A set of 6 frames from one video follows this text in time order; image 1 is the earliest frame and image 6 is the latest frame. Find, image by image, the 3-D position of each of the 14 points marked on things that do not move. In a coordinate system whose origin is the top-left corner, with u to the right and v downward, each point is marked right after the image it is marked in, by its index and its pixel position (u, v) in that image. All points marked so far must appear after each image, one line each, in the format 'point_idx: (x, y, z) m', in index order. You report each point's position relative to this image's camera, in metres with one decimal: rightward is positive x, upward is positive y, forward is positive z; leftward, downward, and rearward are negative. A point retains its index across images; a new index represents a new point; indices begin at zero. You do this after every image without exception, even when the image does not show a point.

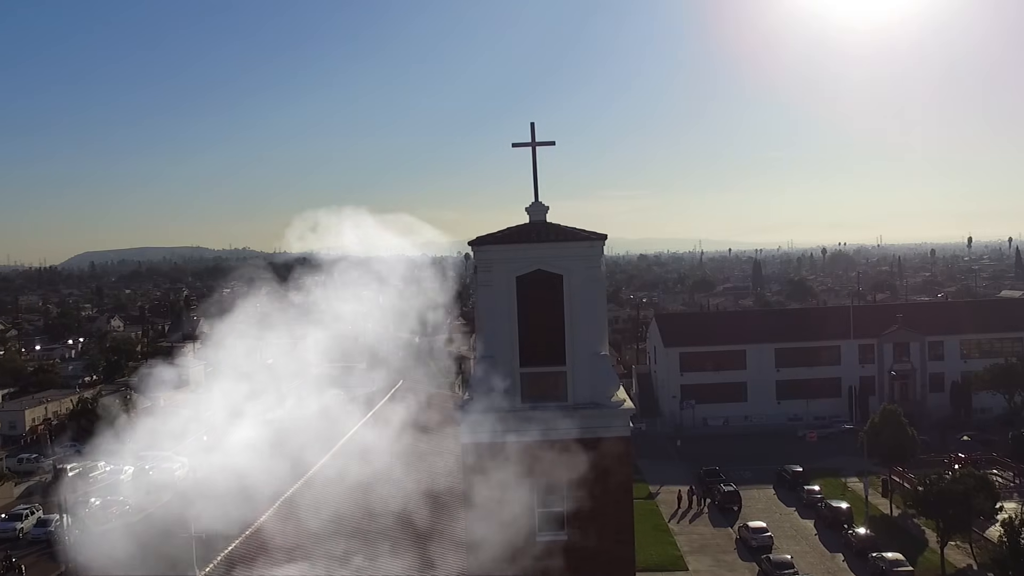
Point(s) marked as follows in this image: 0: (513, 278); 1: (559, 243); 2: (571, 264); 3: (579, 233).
0: (0.0, +0.1, +5.6) m
1: (+0.4, +0.3, +5.6) m
2: (+0.5, +0.1, +5.6) m
3: (+0.6, +0.4, +5.7) m
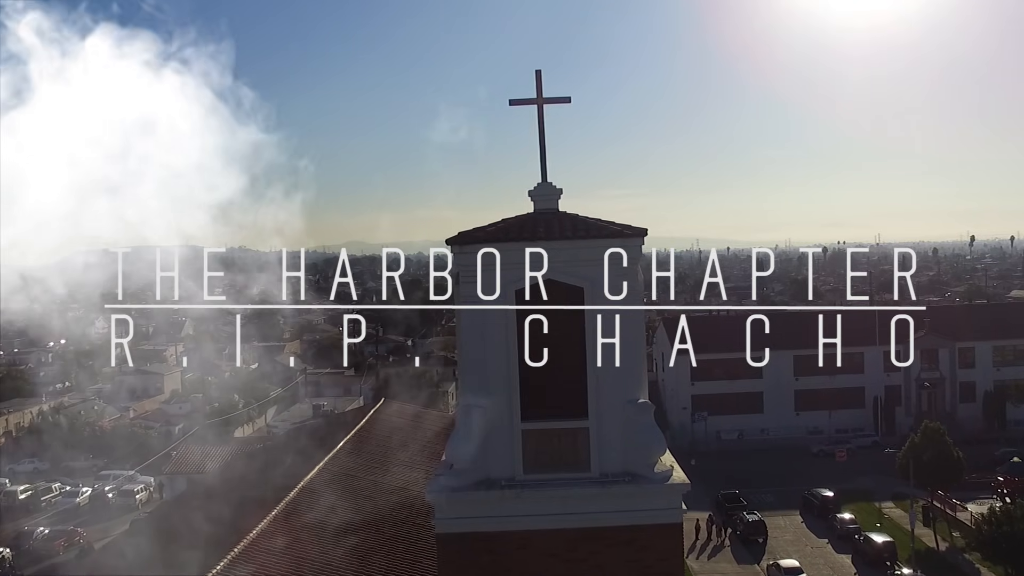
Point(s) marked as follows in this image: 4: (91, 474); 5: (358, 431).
0: (0.0, 0.0, +4.0) m
1: (+0.3, +0.2, +3.9) m
2: (+0.5, 0.0, +4.0) m
3: (+0.5, +0.3, +4.0) m
4: (-11.4, -5.1, +18.1) m
5: (-2.3, -2.1, +10.7) m
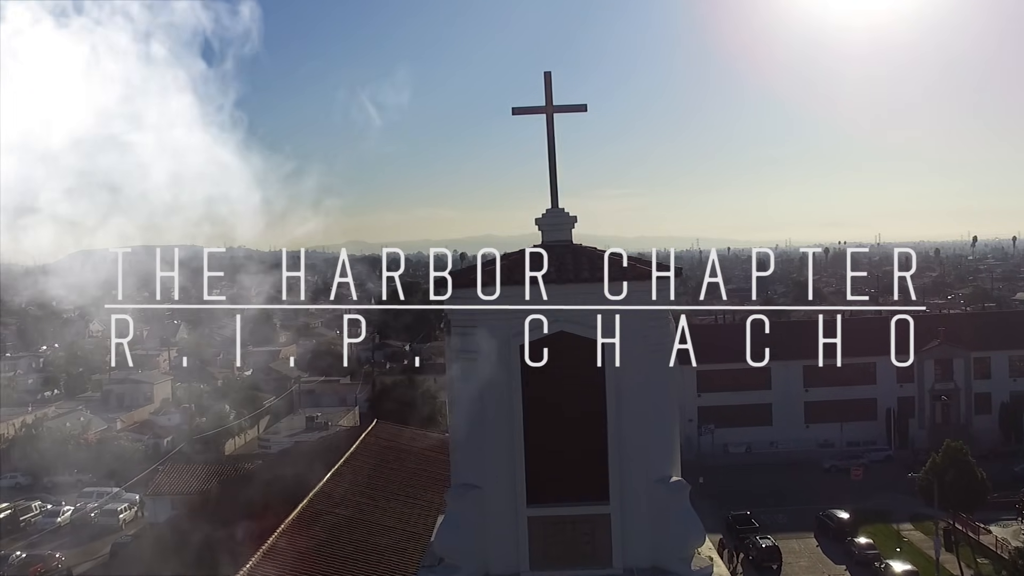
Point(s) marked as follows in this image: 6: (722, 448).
0: (0.0, -0.3, +3.3) m
1: (+0.4, 0.0, +3.3) m
2: (+0.5, -0.2, +3.3) m
3: (+0.6, +0.1, +3.3) m
4: (-11.4, -5.3, +17.4) m
5: (-2.3, -2.3, +10.0) m
6: (+6.2, -4.7, +19.8) m
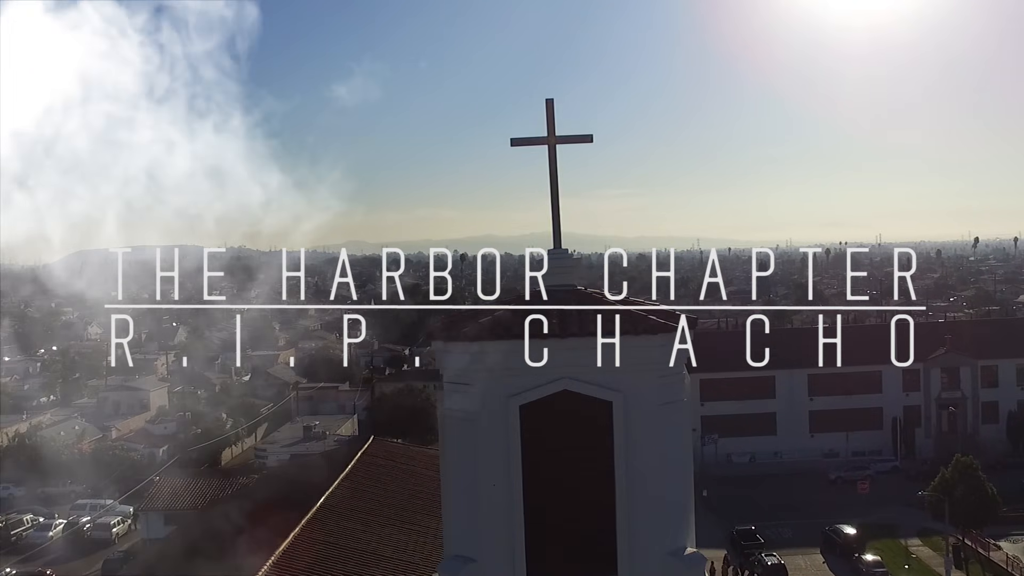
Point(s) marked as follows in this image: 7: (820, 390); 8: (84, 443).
0: (0.0, -0.5, +3.0) m
1: (+0.4, -0.2, +3.0) m
2: (+0.5, -0.4, +3.0) m
3: (+0.6, -0.1, +3.0) m
4: (-11.4, -5.5, +17.2) m
5: (-2.3, -2.6, +9.7) m
6: (+6.2, -4.9, +19.5) m
7: (+9.1, -3.0, +19.9) m
8: (-12.7, -4.6, +19.9) m
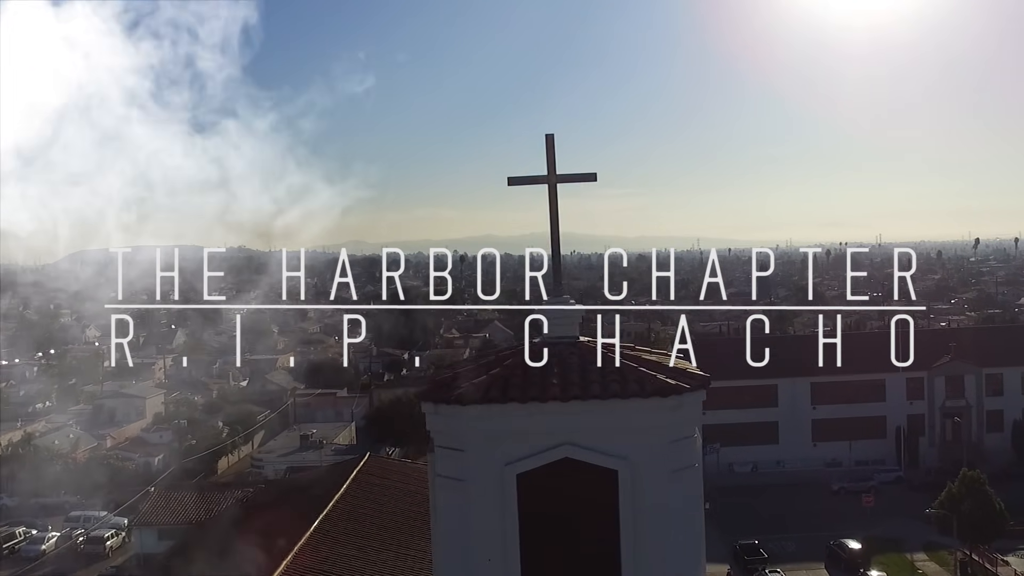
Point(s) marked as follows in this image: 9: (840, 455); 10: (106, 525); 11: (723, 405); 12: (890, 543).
0: (0.0, -0.7, +2.8) m
1: (+0.3, -0.4, +2.7) m
2: (+0.5, -0.6, +2.8) m
3: (+0.5, -0.3, +2.8) m
4: (-11.4, -5.7, +16.9) m
5: (-2.3, -2.8, +9.5) m
6: (+6.2, -5.2, +19.3) m
7: (+9.1, -3.2, +19.6) m
8: (-12.7, -4.8, +19.7) m
9: (+9.6, -4.9, +19.6) m
10: (-9.4, -5.5, +15.5) m
11: (+6.1, -3.4, +19.5) m
12: (+8.0, -5.4, +14.2) m
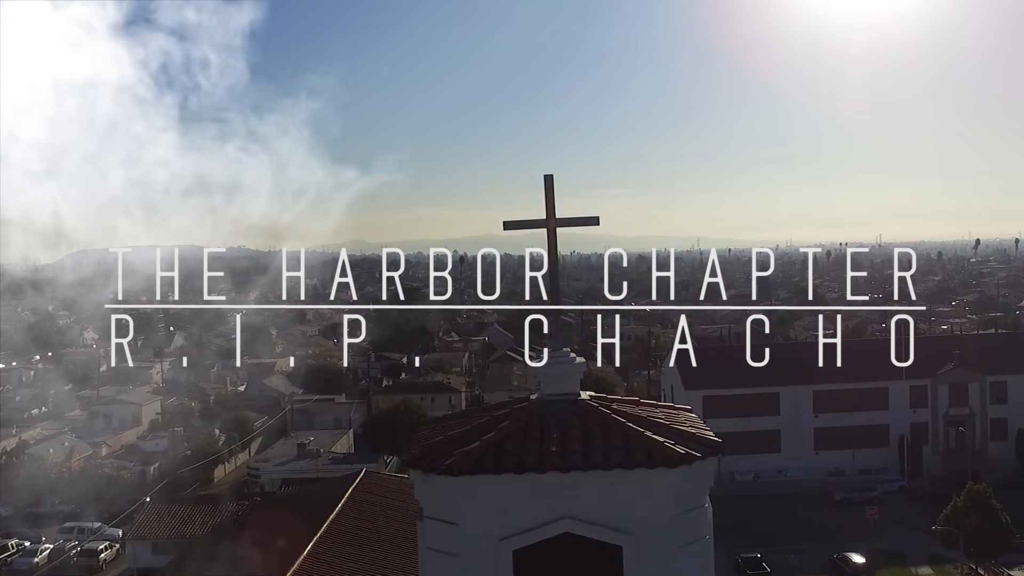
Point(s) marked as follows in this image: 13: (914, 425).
0: (0.0, -0.9, +2.6) m
1: (+0.3, -0.6, +2.6) m
2: (+0.5, -0.8, +2.6) m
3: (+0.5, -0.5, +2.6) m
4: (-11.4, -5.9, +16.7) m
5: (-2.3, -3.0, +9.3) m
6: (+6.2, -5.4, +19.1) m
7: (+9.1, -3.4, +19.4) m
8: (-12.7, -5.0, +19.5) m
9: (+9.6, -5.1, +19.4) m
10: (-9.4, -5.7, +15.3) m
11: (+6.1, -3.6, +19.3) m
12: (+8.0, -5.6, +14.0) m
13: (+11.7, -4.0, +19.5) m
